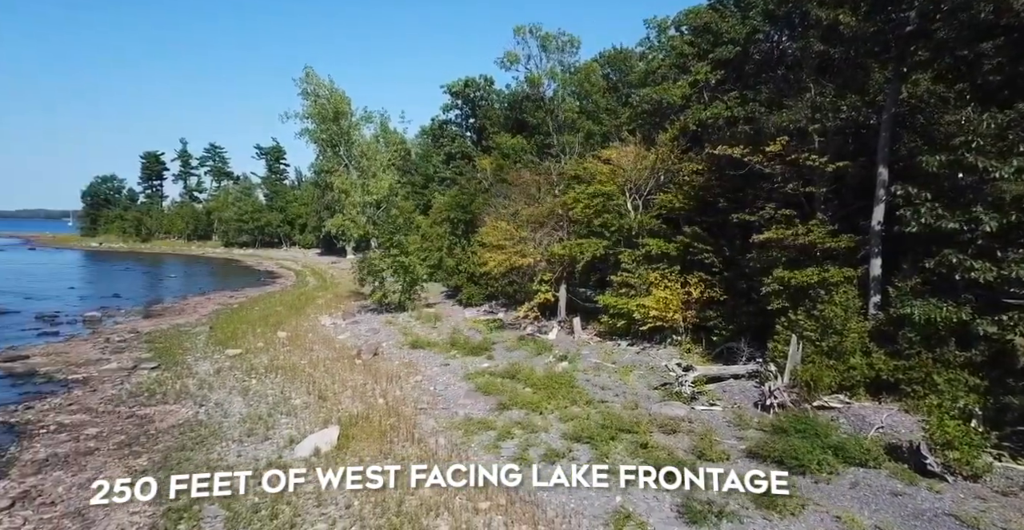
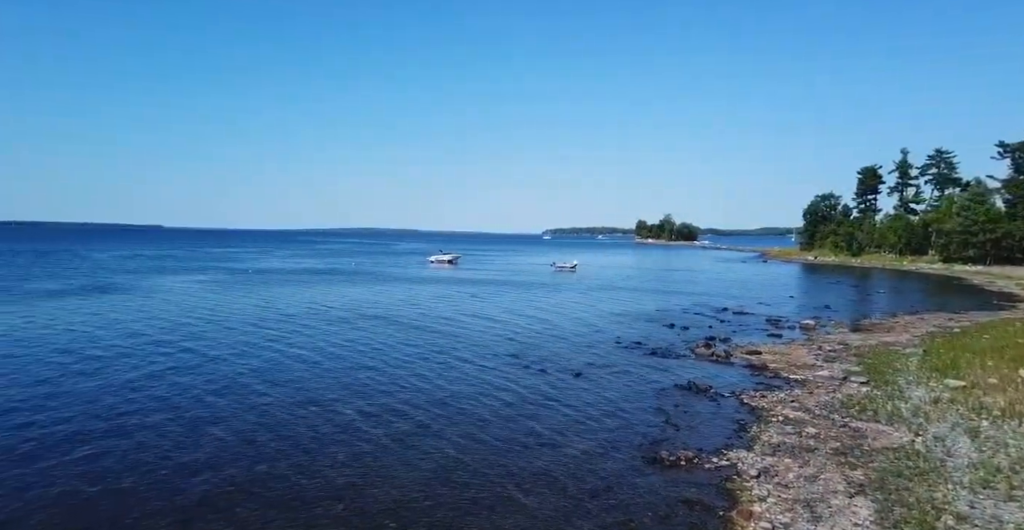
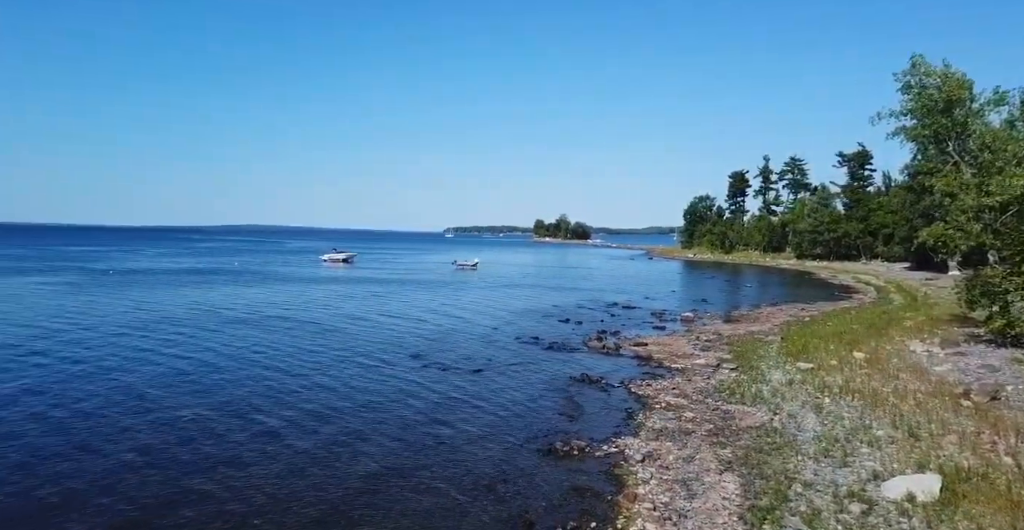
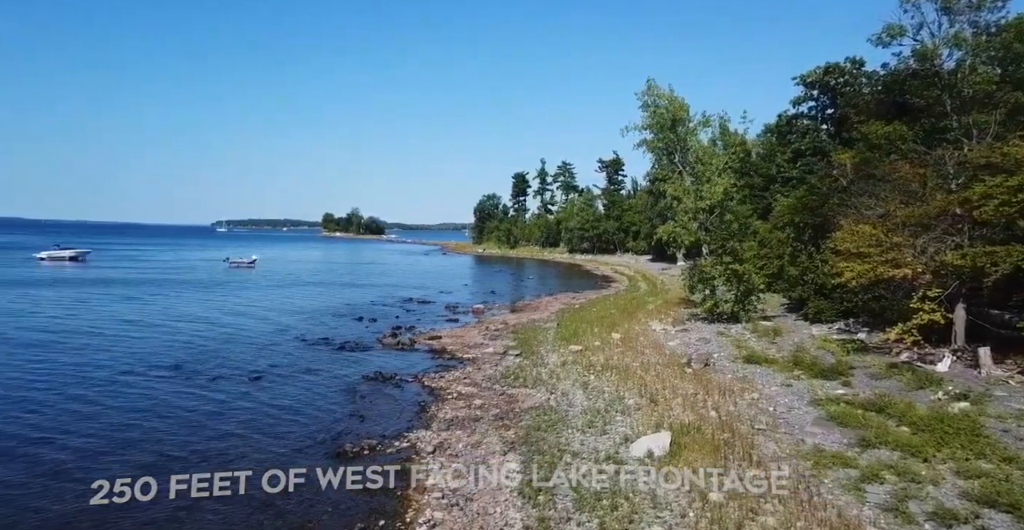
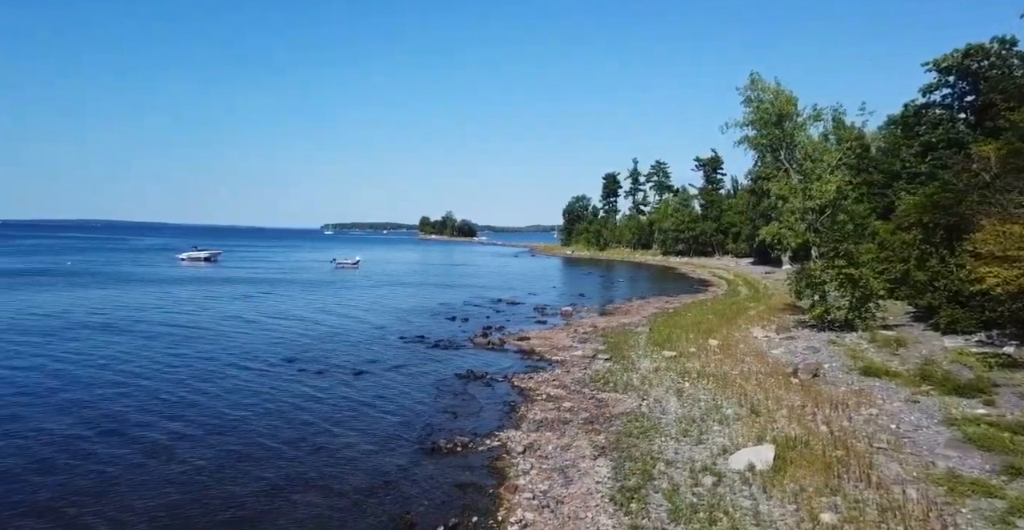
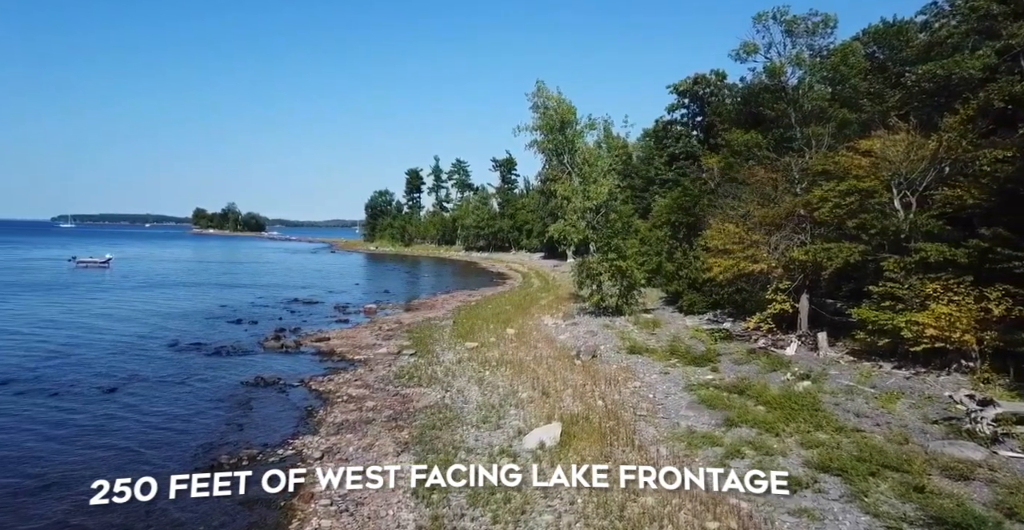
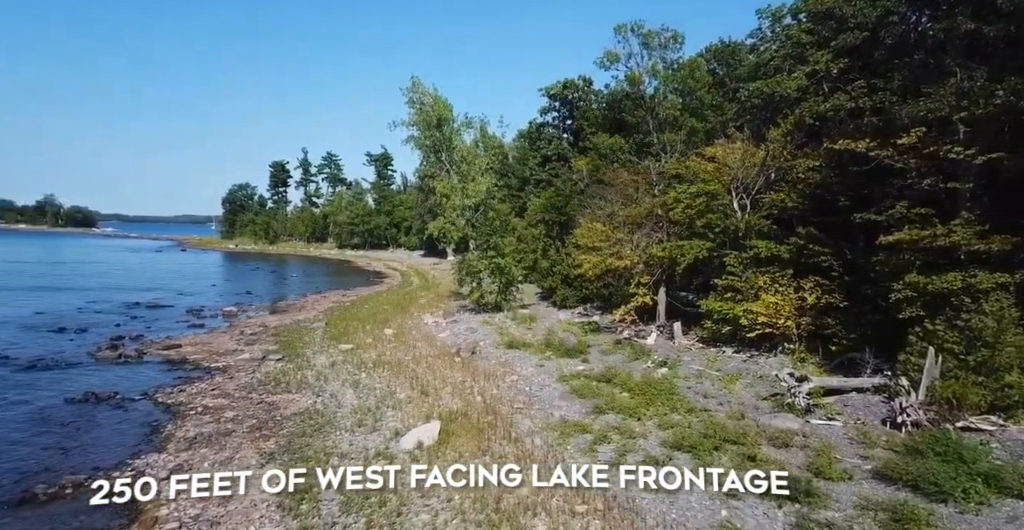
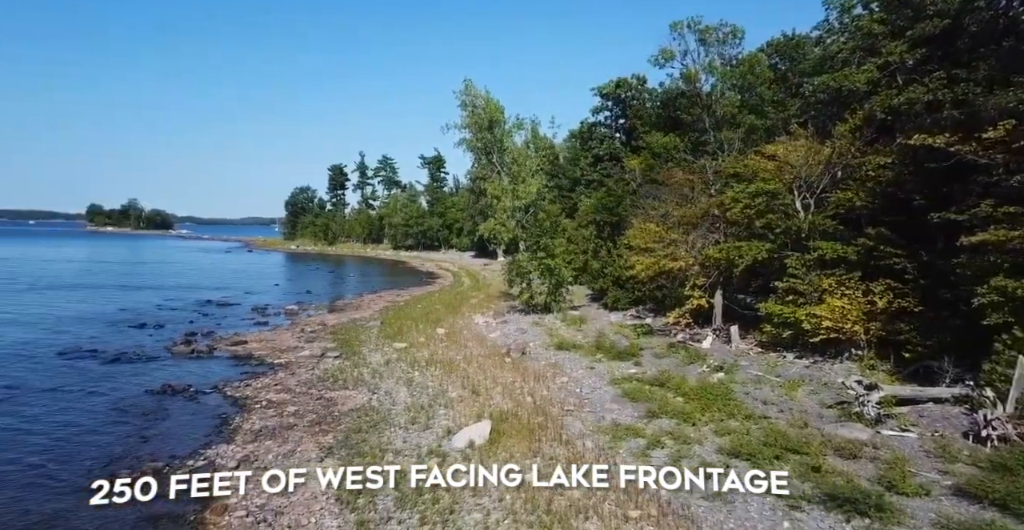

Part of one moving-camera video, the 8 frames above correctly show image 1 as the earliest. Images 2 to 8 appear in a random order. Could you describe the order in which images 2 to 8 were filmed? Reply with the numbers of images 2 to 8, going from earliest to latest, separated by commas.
7, 8, 6, 4, 5, 3, 2
